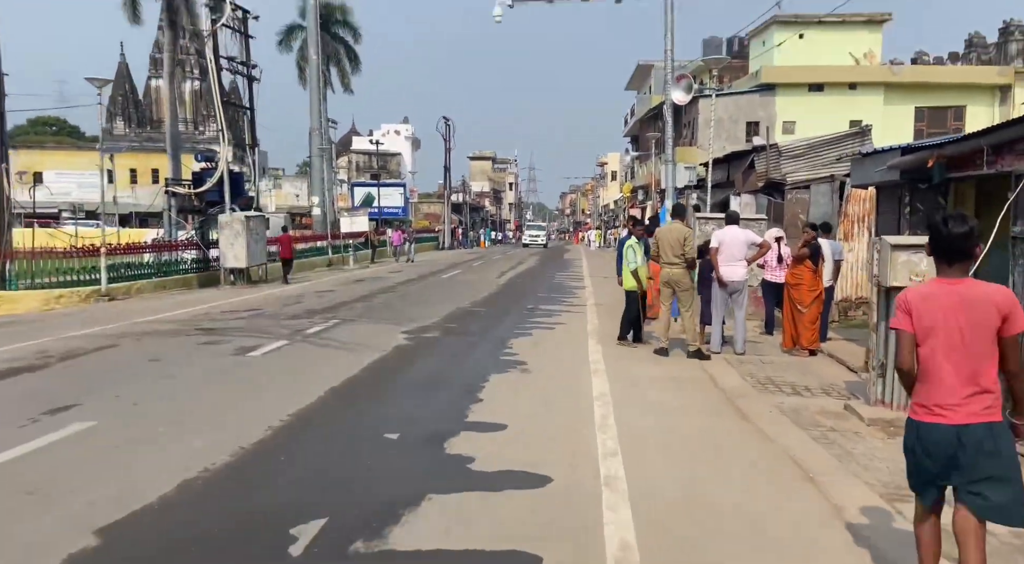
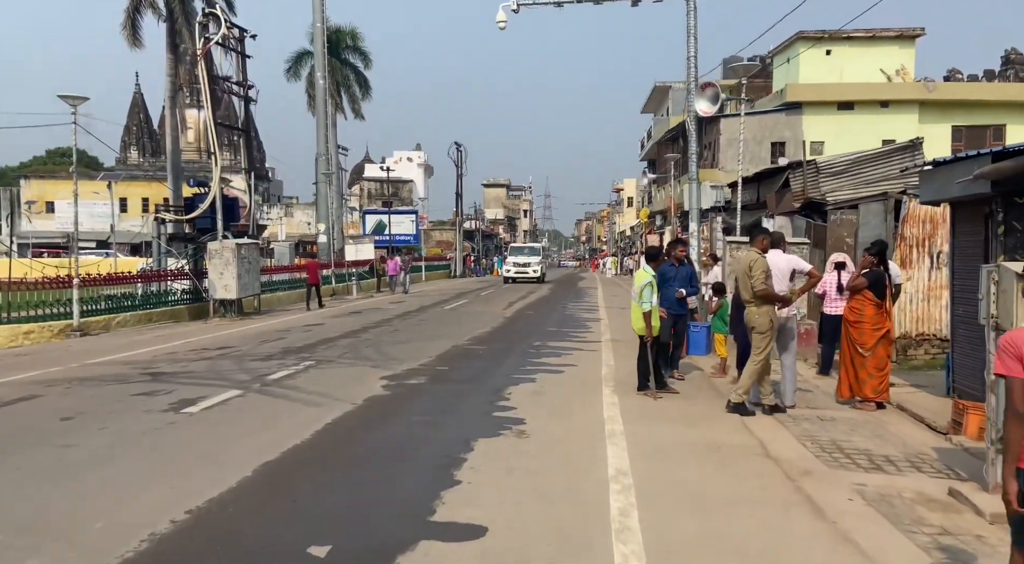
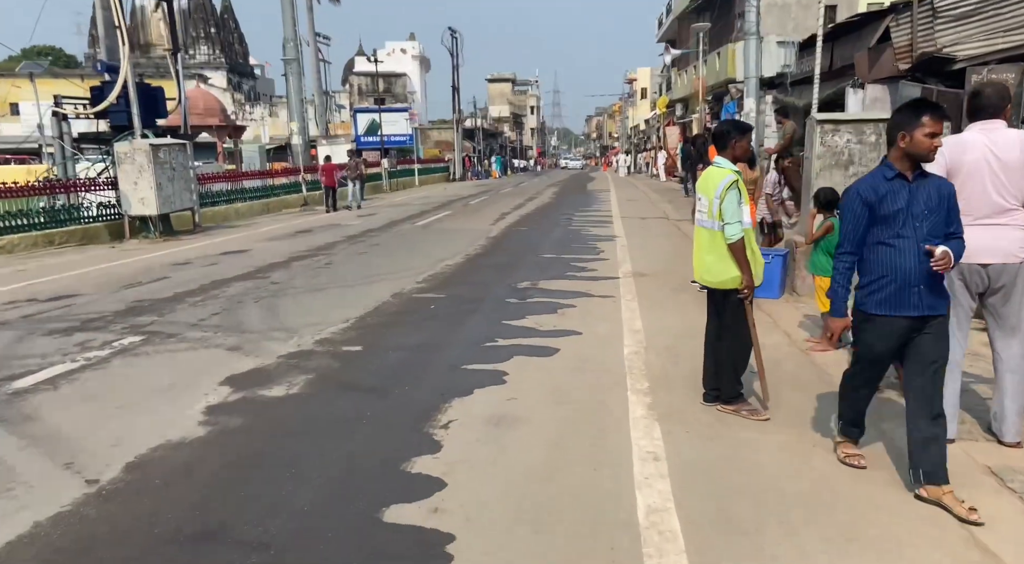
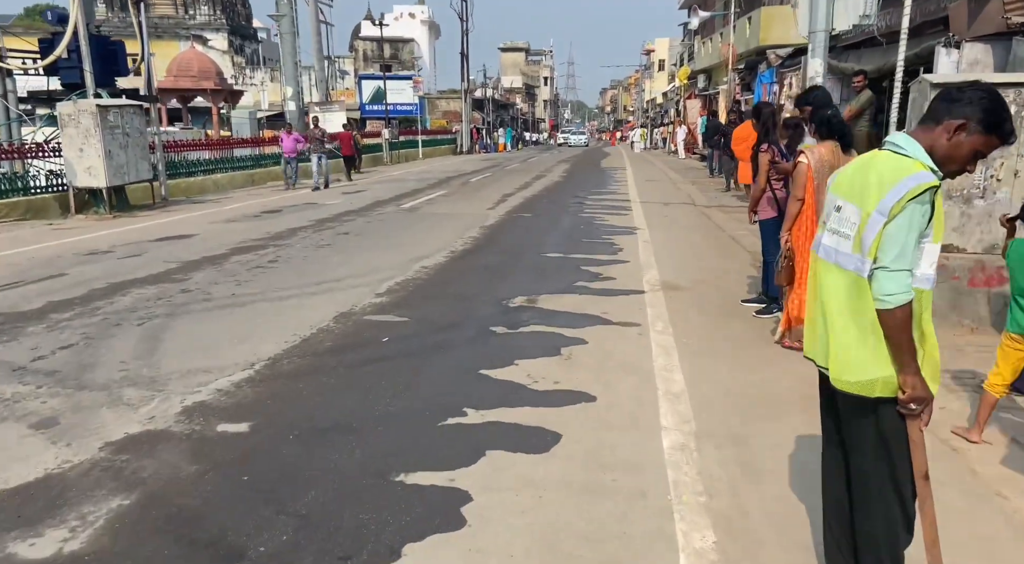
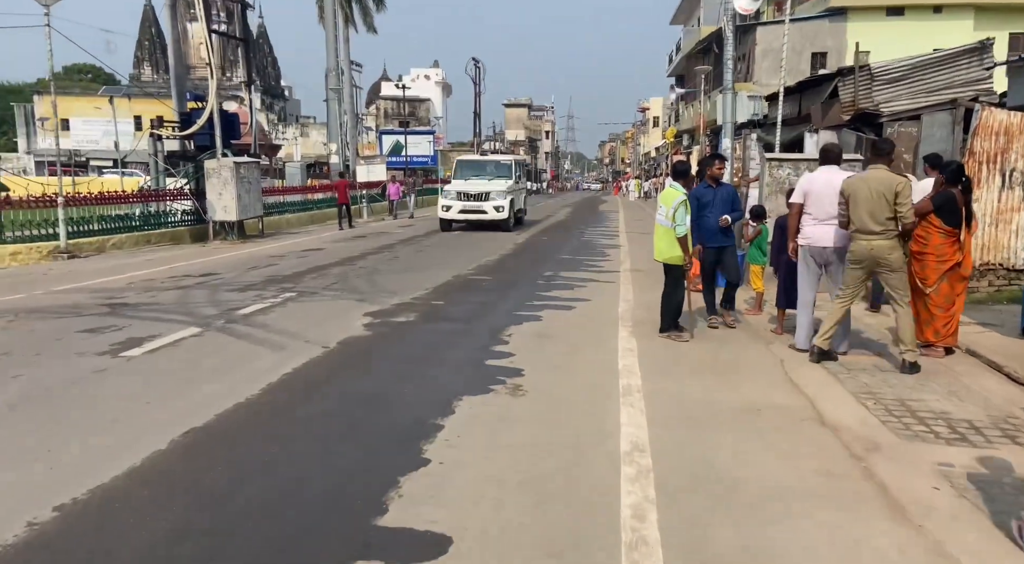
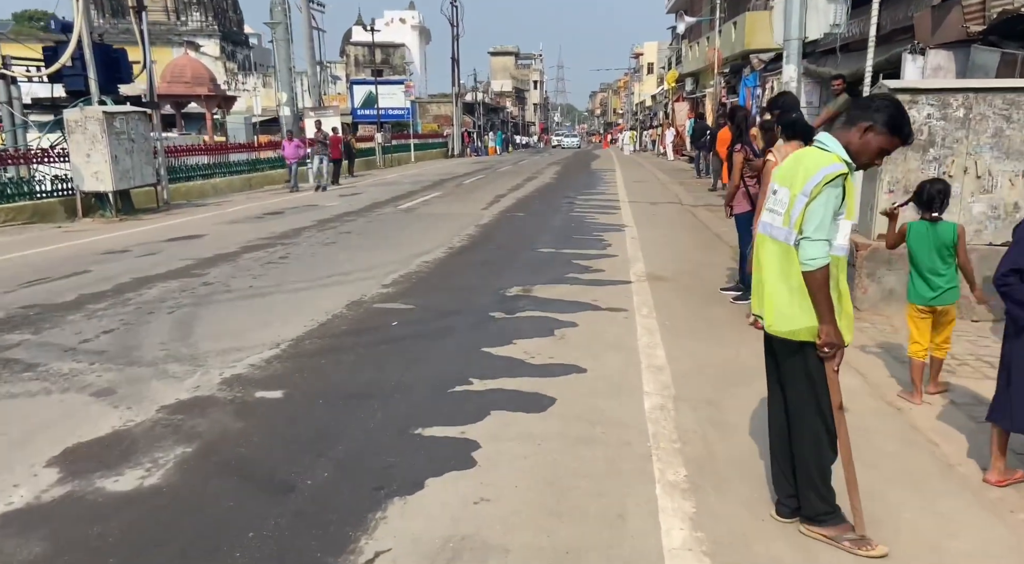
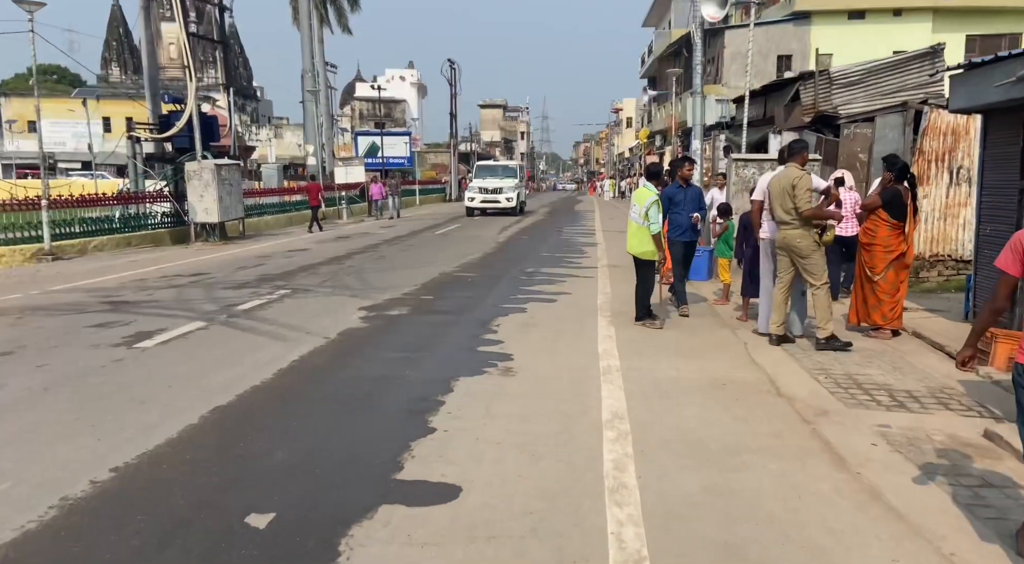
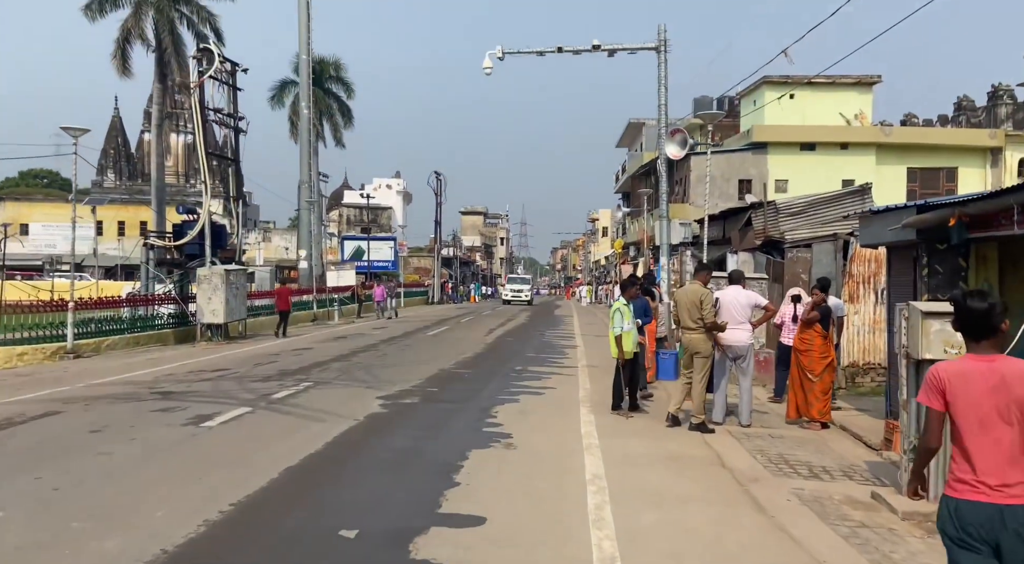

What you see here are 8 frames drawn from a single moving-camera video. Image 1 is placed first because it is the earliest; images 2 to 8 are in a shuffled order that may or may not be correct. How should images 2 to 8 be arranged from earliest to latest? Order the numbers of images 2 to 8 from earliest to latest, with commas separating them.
8, 2, 7, 5, 3, 6, 4
